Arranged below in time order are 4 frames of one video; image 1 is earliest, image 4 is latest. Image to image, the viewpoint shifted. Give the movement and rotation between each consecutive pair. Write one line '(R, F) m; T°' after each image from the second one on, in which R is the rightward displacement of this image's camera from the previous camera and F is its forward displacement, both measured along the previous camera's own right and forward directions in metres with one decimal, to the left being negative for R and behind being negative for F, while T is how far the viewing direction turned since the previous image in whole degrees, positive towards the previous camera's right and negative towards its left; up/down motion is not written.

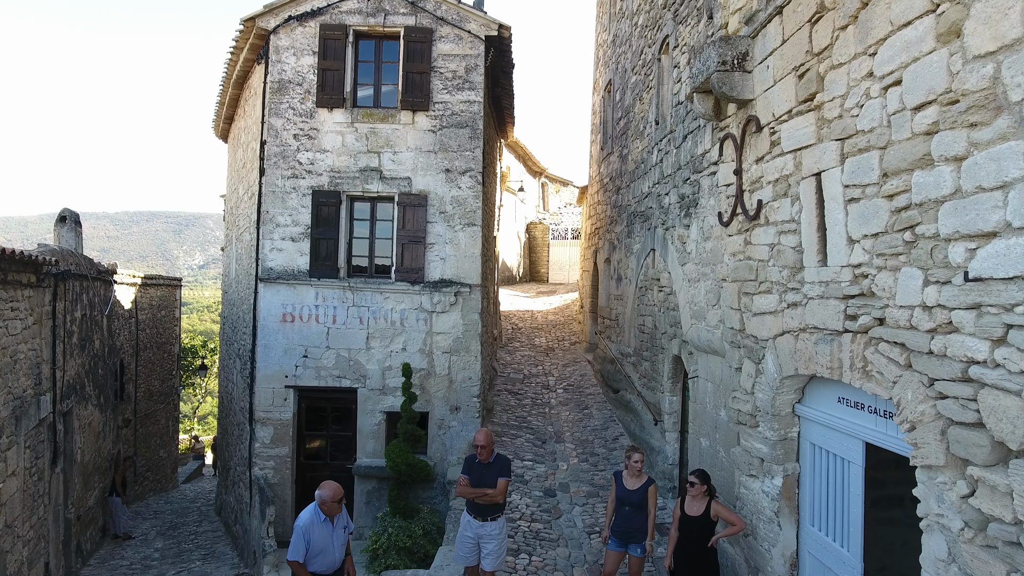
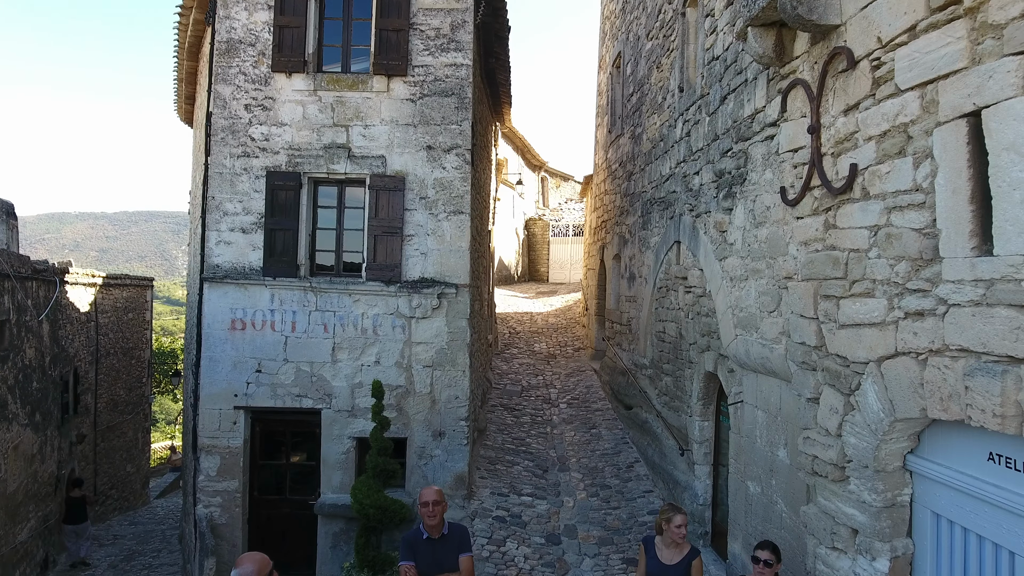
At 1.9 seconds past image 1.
(0.0, +1.2) m; 0°
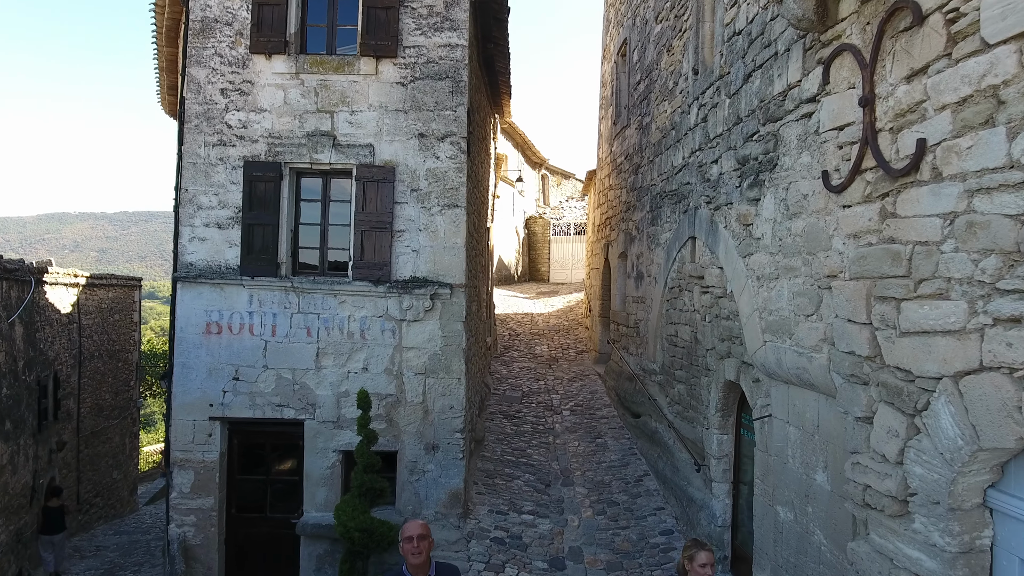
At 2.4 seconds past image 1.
(0.0, +0.5) m; 0°
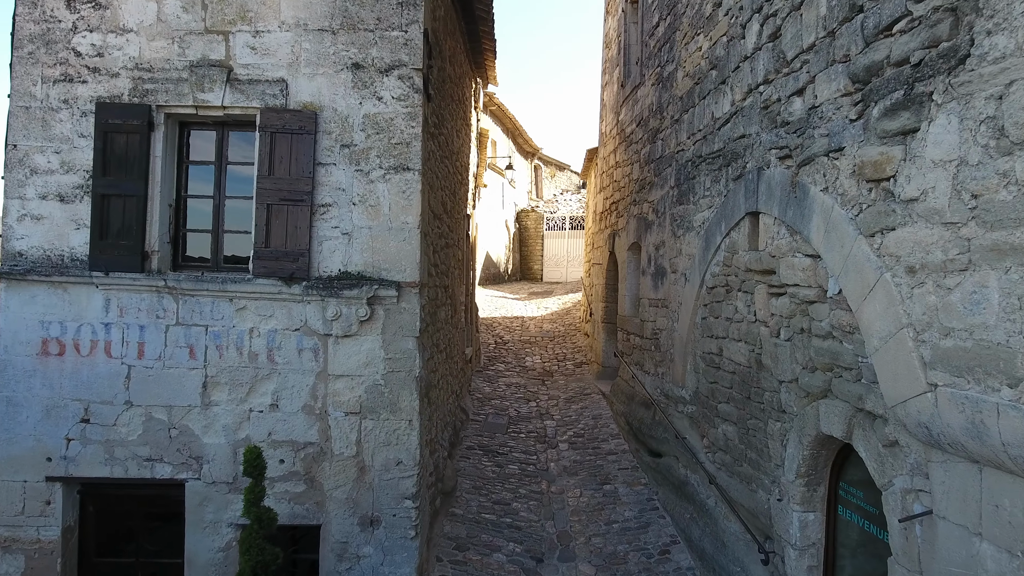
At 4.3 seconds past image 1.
(+0.1, +1.7) m; +1°
